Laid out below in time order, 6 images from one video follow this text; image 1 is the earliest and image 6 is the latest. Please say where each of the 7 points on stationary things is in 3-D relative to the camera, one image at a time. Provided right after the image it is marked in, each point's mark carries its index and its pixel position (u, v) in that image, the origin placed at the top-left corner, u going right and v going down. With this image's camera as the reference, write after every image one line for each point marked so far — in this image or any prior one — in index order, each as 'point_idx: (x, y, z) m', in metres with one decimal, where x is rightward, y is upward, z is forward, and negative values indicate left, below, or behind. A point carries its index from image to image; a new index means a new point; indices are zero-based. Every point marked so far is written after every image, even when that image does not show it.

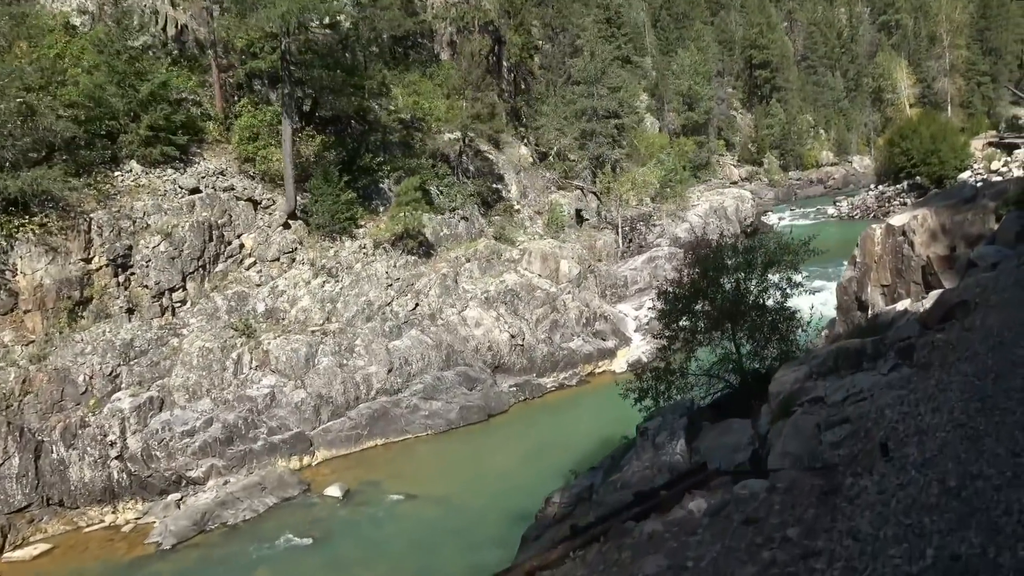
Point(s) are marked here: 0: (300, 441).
0: (-5.2, -3.7, +18.4) m
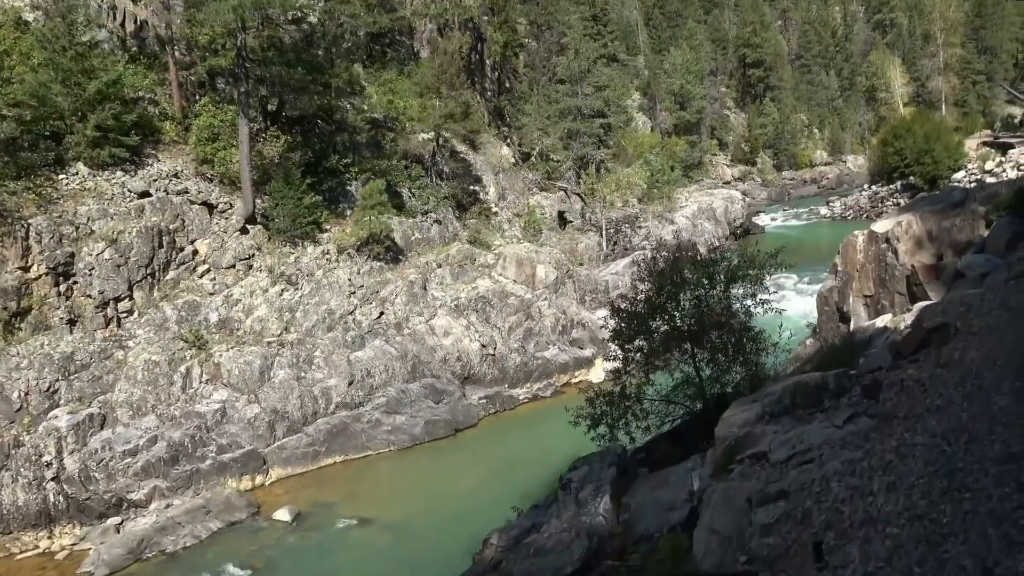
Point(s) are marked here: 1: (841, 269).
0: (-6.0, -4.0, +17.4) m
1: (+6.9, +0.4, +15.7) m
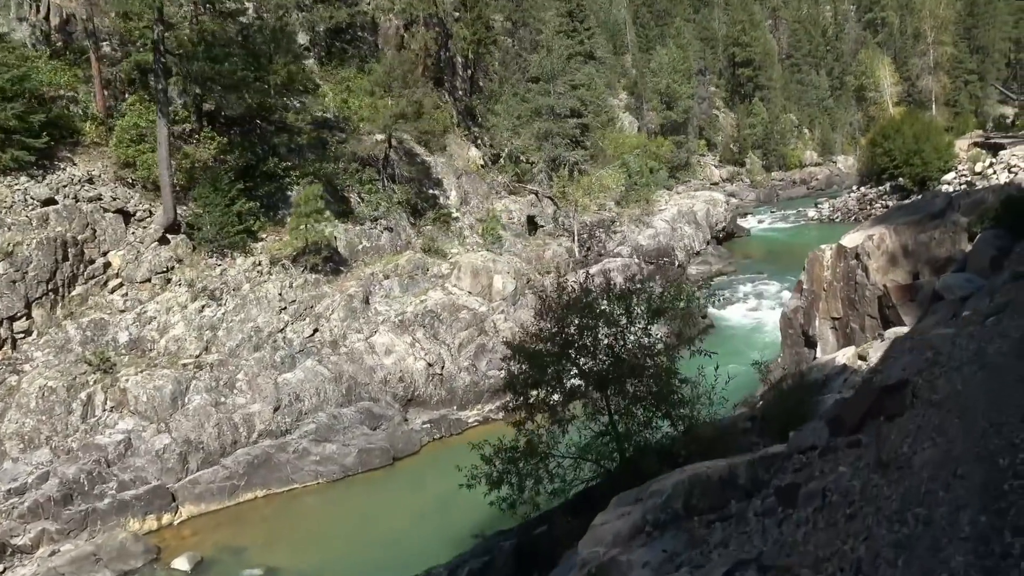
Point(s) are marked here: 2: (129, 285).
0: (-7.4, -4.4, +15.6) m
1: (+5.5, 0.0, +14.0) m
2: (-9.5, +0.1, +18.6) m
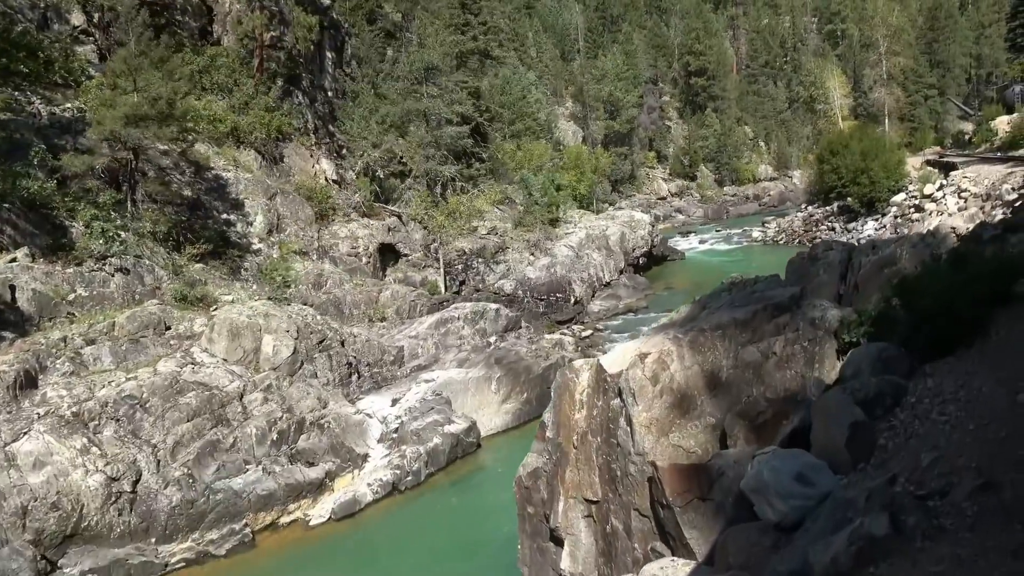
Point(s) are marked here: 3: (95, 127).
0: (-12.5, -5.7, +9.0) m
1: (+0.5, -1.5, +7.8) m
2: (-14.7, -1.3, +12.0) m
3: (-9.9, +3.9, +18.0) m
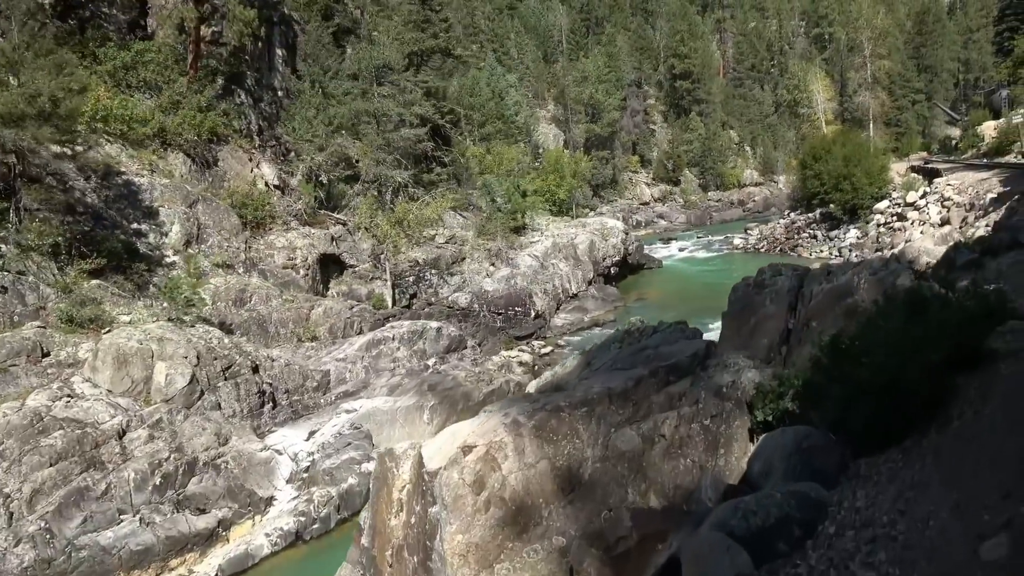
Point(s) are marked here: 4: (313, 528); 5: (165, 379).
0: (-14.0, -6.1, +6.9) m
1: (-1.0, -2.0, +5.9) m
2: (-16.2, -1.7, +9.9) m
3: (-11.5, +3.4, +15.9) m
4: (-3.9, -4.7, +14.8) m
5: (-7.3, -1.9, +15.9) m
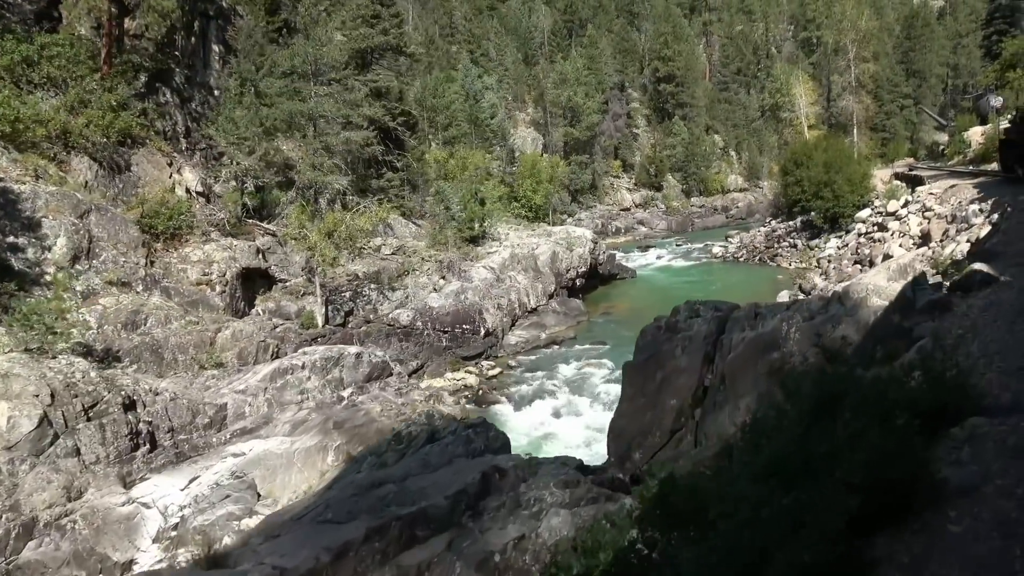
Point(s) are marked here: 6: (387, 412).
0: (-15.7, -6.6, +4.5) m
1: (-2.7, -2.4, +3.6) m
2: (-17.9, -2.2, +7.5) m
3: (-13.3, +2.9, +13.6) m
4: (-5.7, -5.2, +12.5) m
5: (-9.1, -2.4, +13.6) m
6: (-3.0, -3.0, +17.8) m
